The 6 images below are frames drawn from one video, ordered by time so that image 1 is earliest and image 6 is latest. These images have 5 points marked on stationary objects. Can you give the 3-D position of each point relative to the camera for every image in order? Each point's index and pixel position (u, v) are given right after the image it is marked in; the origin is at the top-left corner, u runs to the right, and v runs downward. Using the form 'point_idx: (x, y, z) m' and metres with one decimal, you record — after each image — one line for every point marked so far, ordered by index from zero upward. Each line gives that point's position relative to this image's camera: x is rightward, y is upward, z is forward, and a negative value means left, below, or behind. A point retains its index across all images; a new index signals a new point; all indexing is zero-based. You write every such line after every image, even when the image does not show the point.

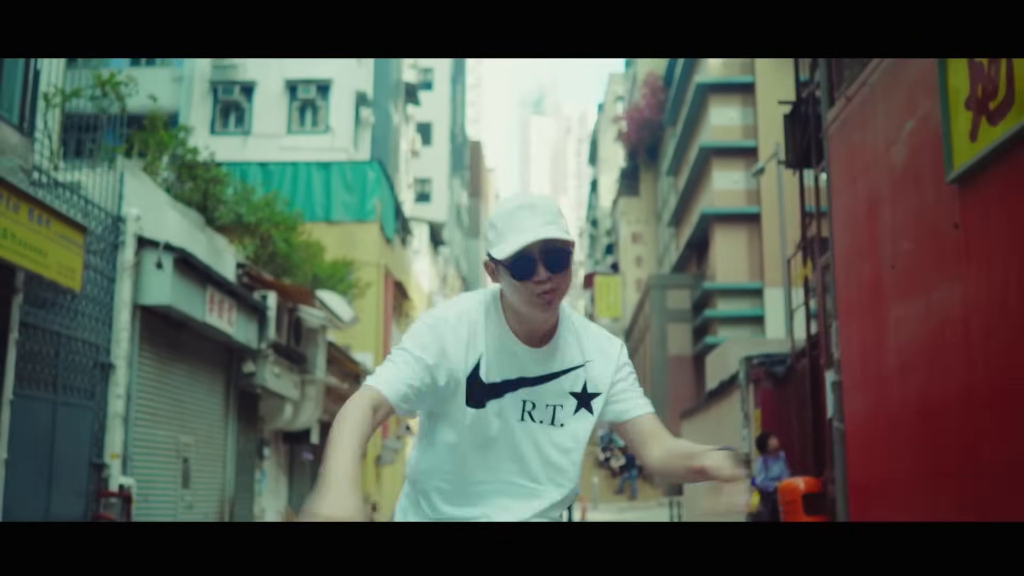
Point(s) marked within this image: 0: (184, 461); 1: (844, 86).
0: (-2.9, -1.5, +9.9) m
1: (+2.1, +1.3, +7.3) m
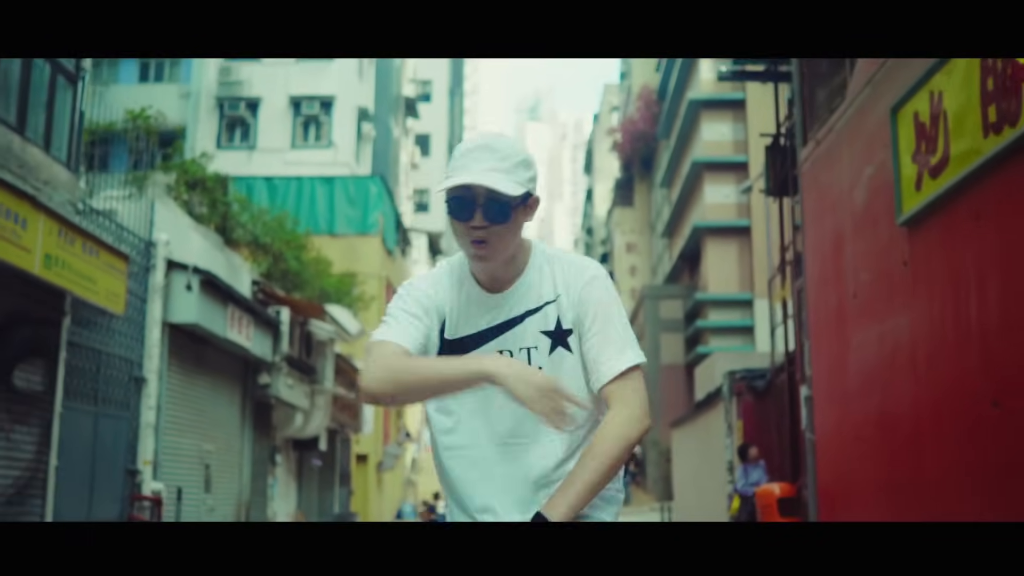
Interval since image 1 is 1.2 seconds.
0: (-2.9, -1.7, +10.6) m
1: (+2.2, +1.1, +8.0) m
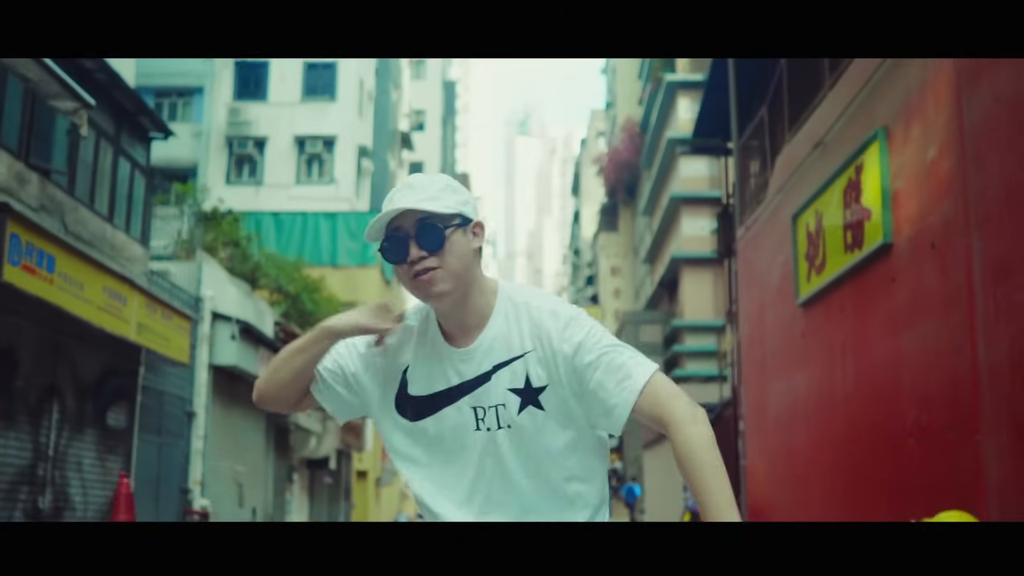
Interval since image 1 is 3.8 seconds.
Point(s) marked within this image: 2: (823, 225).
0: (-3.0, -2.2, +12.4) m
1: (+2.1, +0.6, +9.9) m
2: (+2.0, +0.4, +7.3) m
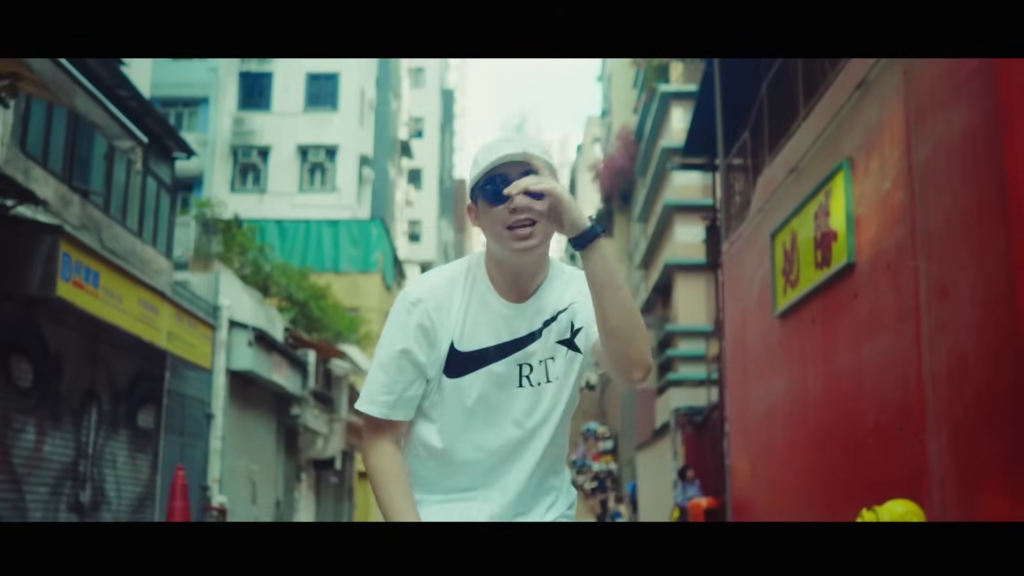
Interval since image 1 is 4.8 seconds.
0: (-3.0, -2.3, +13.1) m
1: (+2.1, +0.5, +10.6) m
2: (+2.0, +0.3, +8.0) m
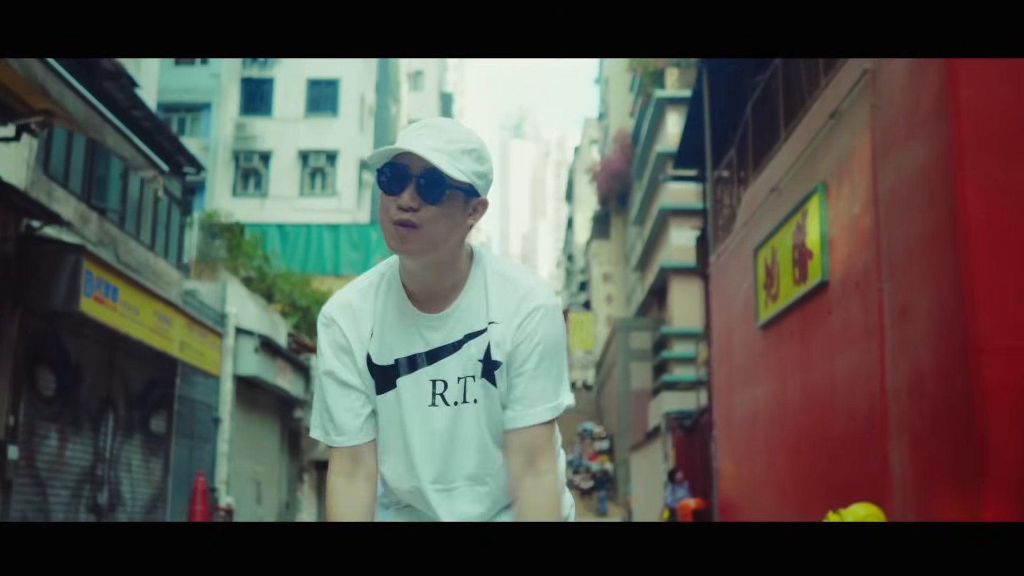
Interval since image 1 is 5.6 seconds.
0: (-3.1, -2.4, +13.5) m
1: (+2.0, +0.4, +11.1) m
2: (+2.0, +0.2, +8.4) m
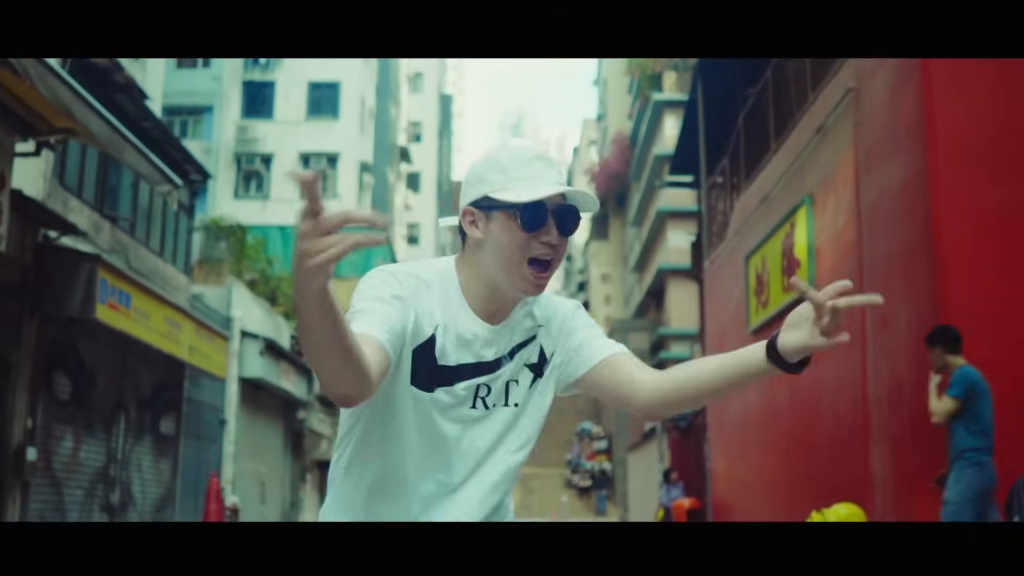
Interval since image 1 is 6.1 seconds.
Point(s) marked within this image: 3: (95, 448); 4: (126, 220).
0: (-3.1, -2.4, +13.8) m
1: (+2.0, +0.4, +11.4) m
2: (+2.0, +0.2, +8.7) m
3: (-3.2, -1.2, +8.6) m
4: (-3.3, +0.6, +9.5) m
